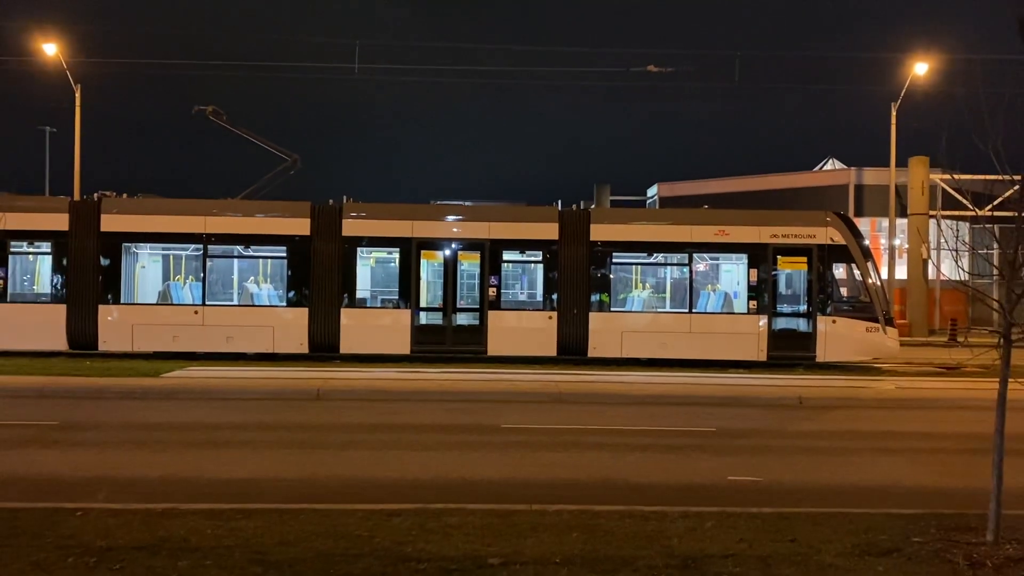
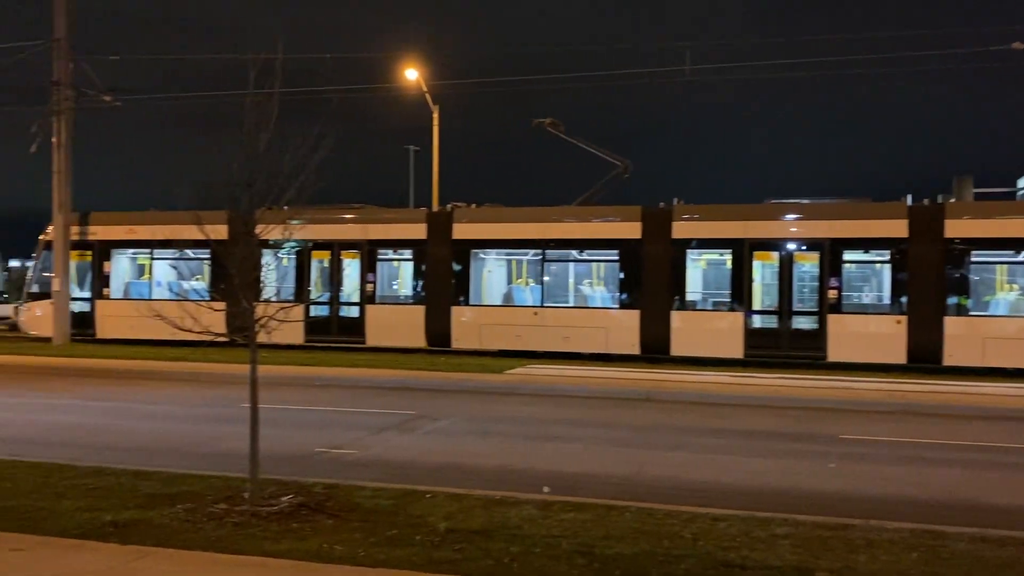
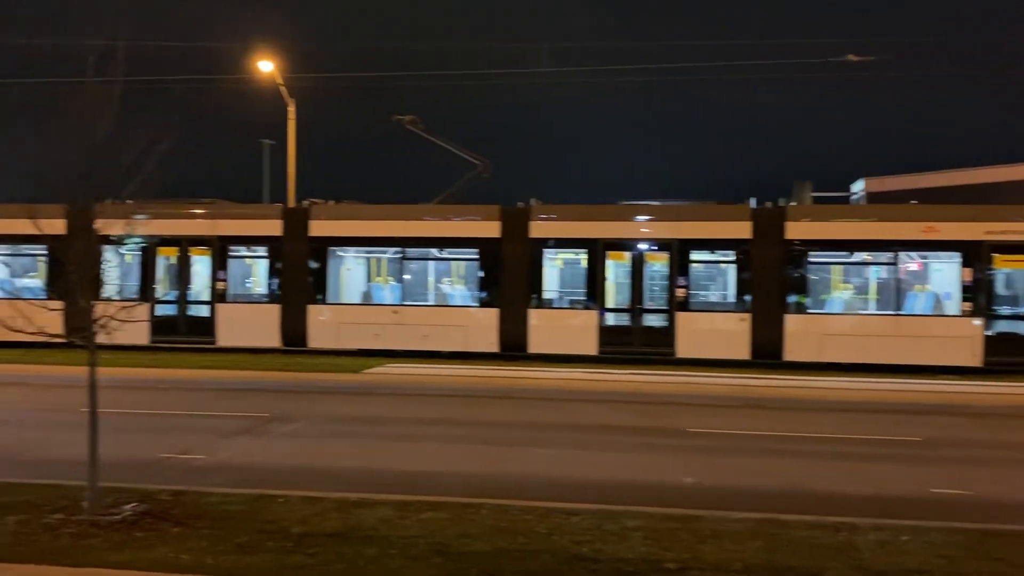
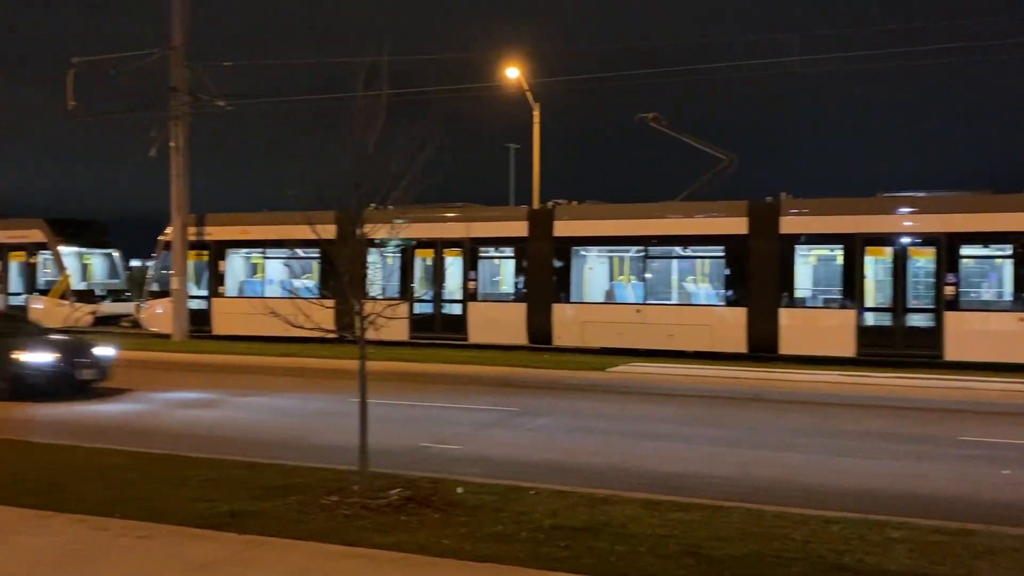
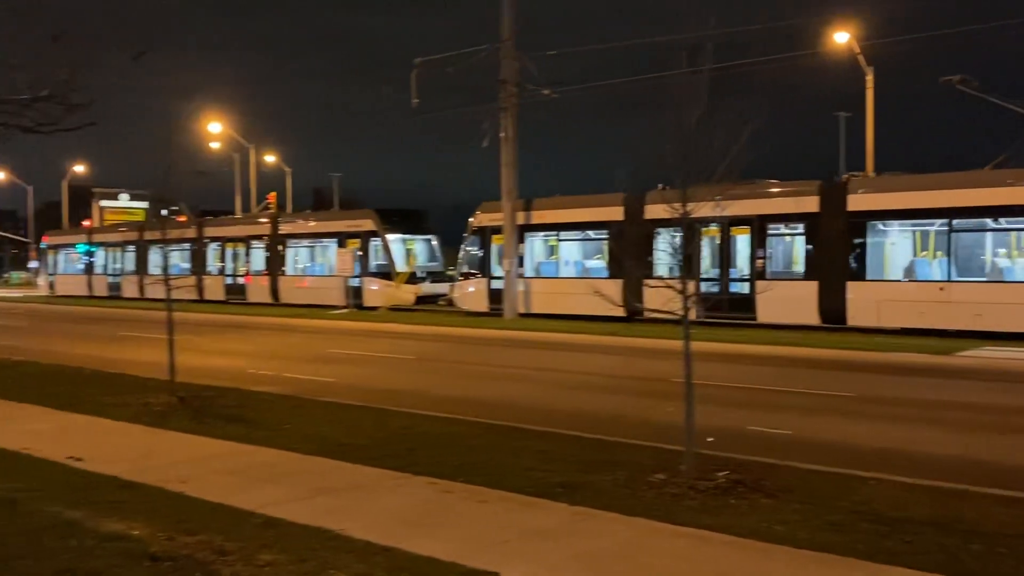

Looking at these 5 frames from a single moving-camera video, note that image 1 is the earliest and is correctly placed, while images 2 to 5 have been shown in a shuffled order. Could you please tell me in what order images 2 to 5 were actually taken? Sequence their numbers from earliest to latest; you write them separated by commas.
3, 2, 4, 5
